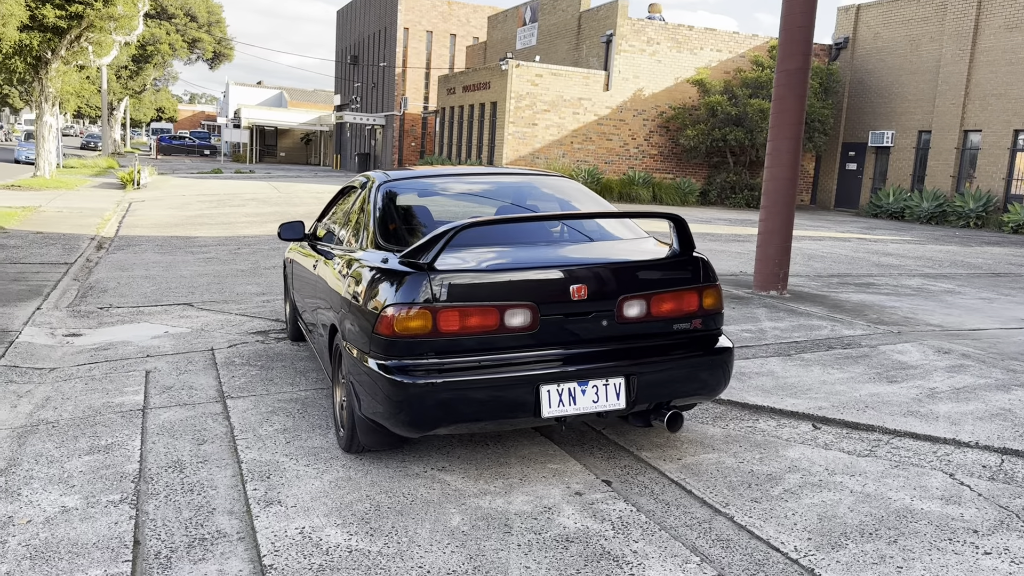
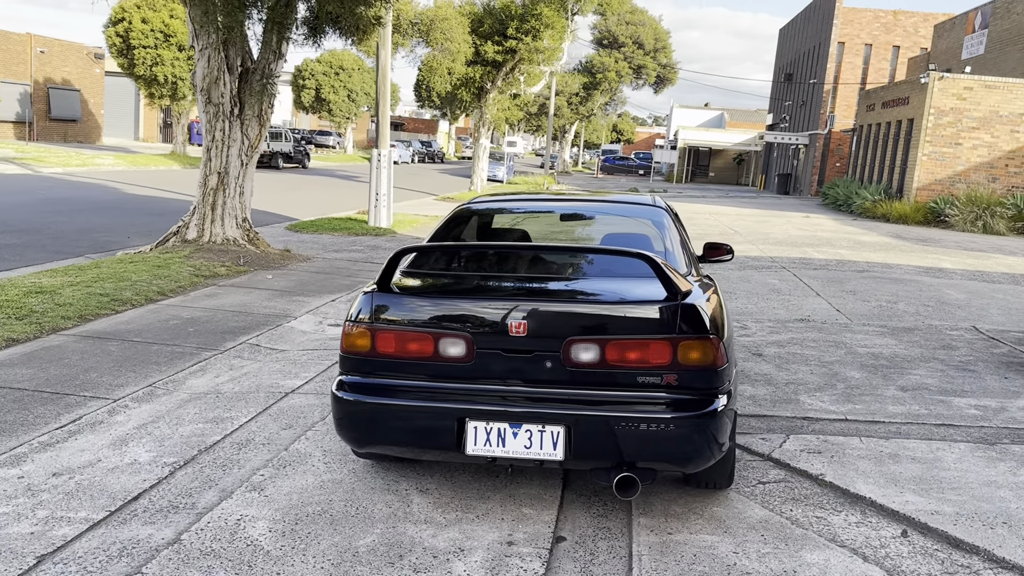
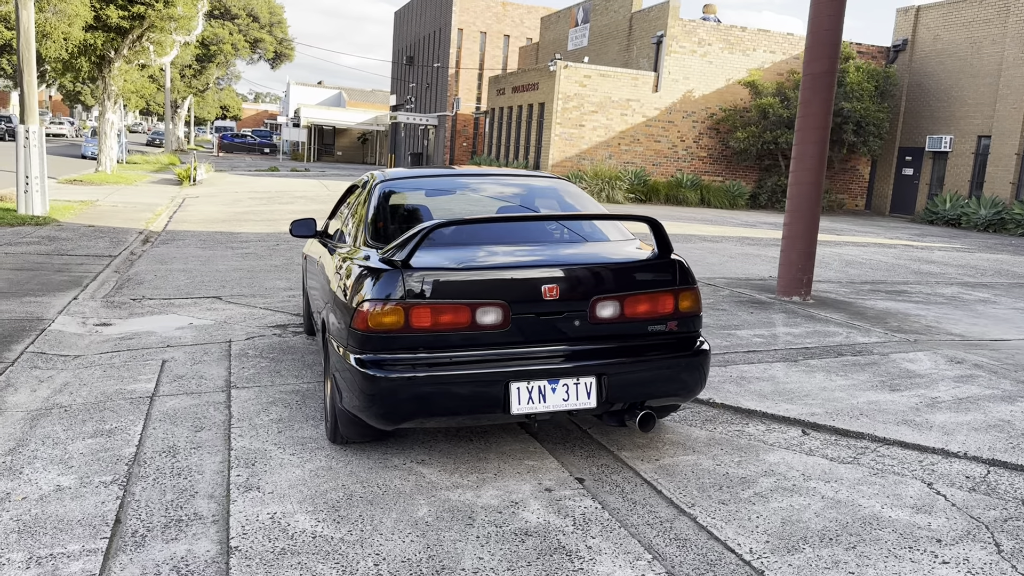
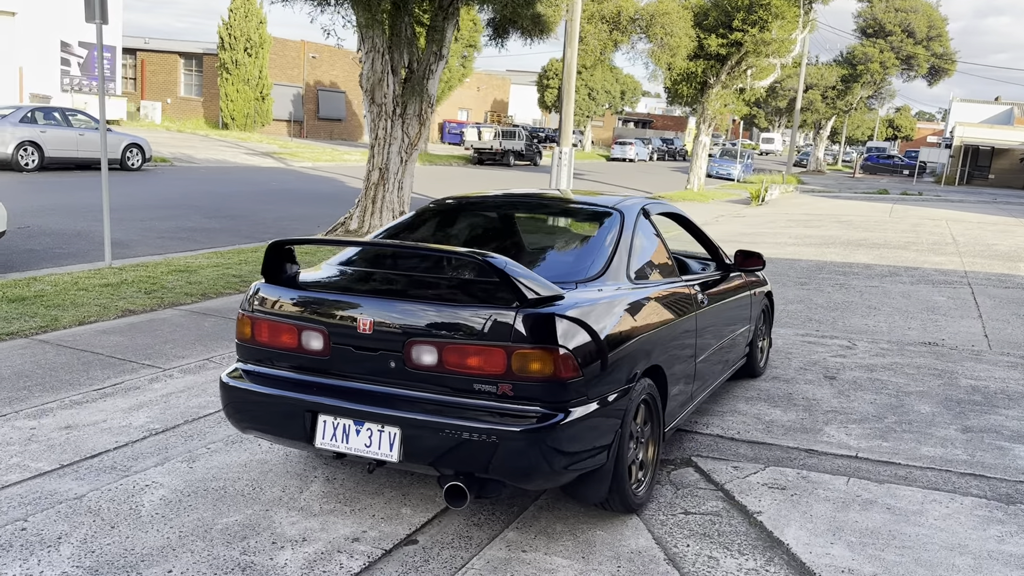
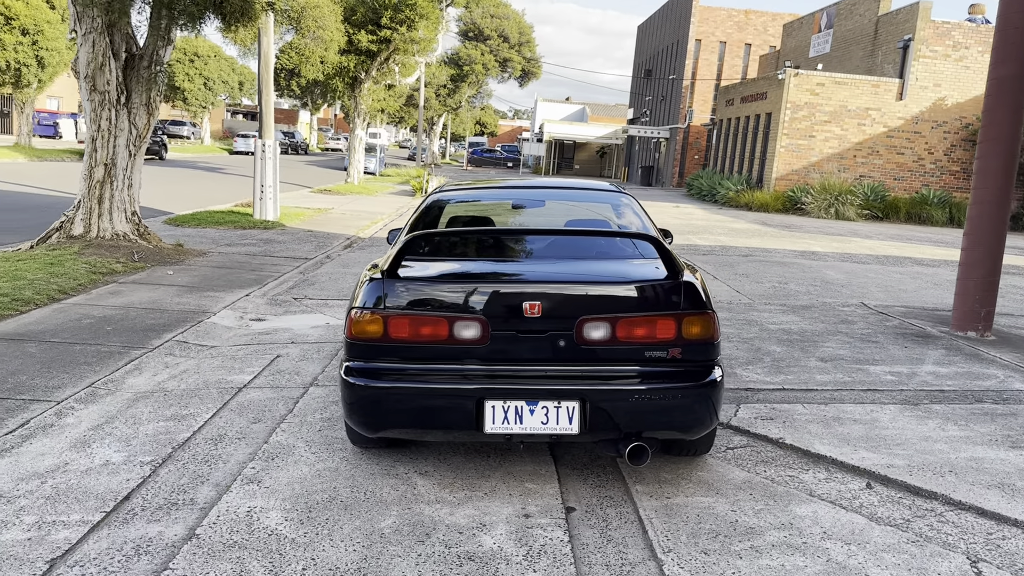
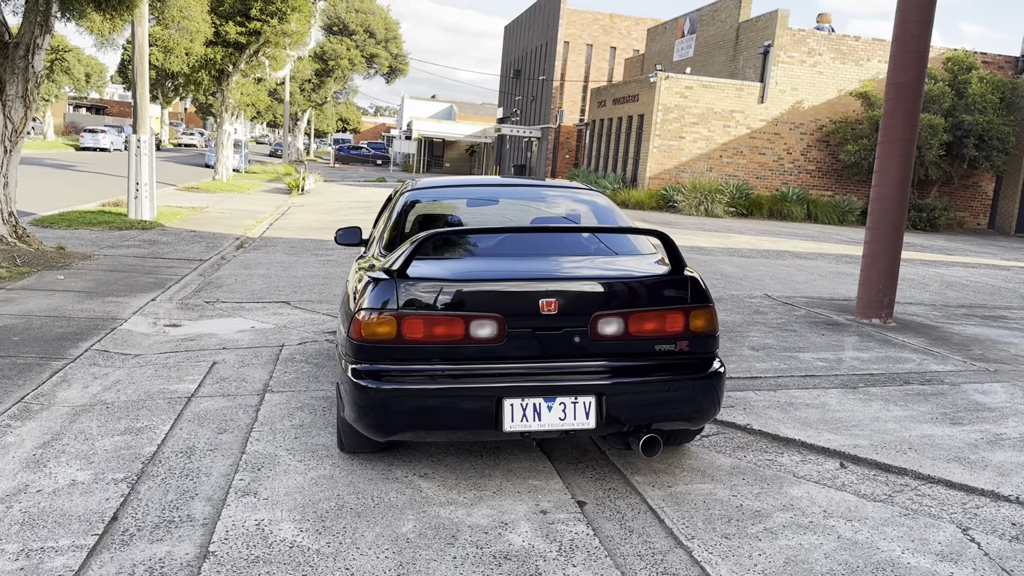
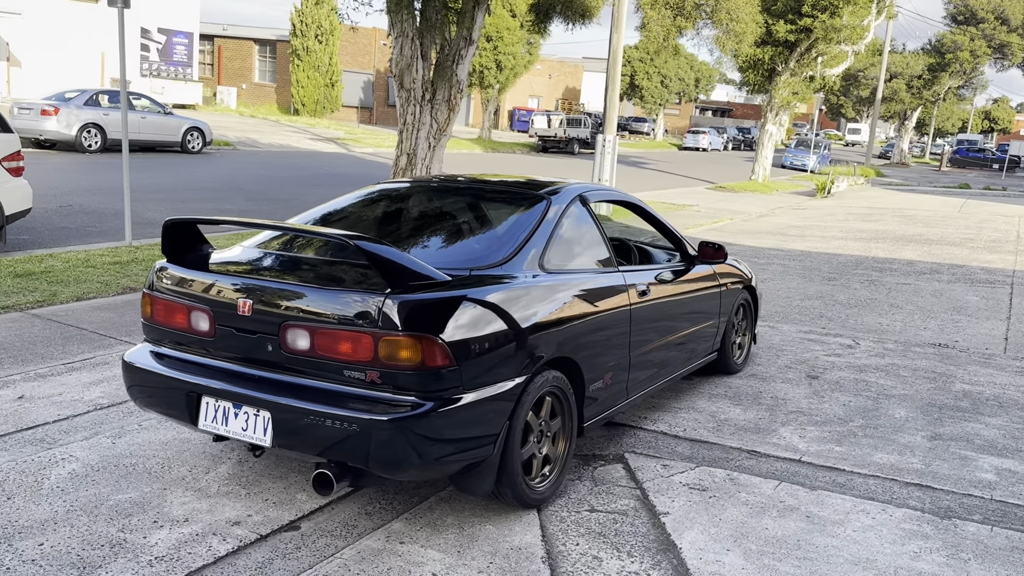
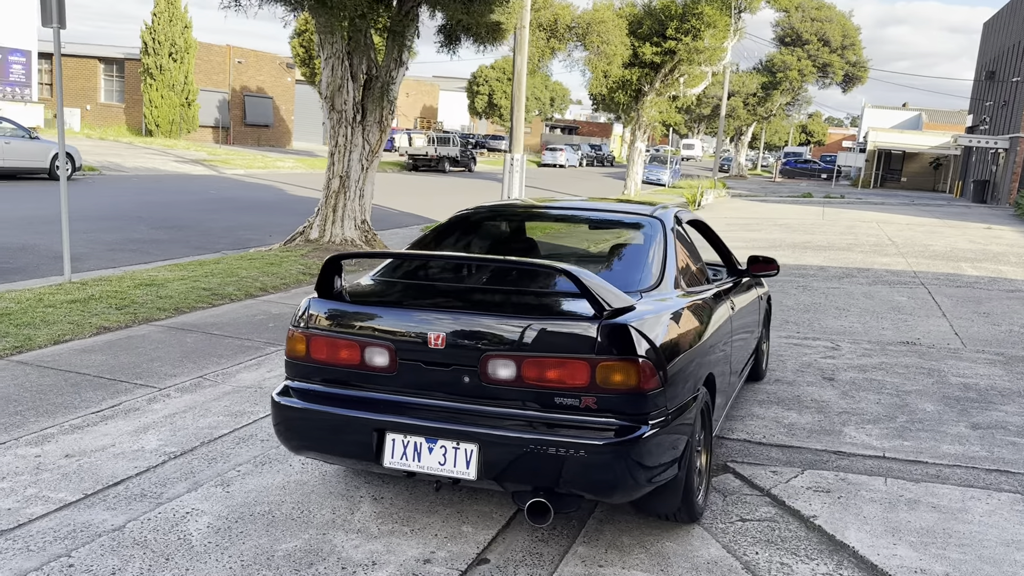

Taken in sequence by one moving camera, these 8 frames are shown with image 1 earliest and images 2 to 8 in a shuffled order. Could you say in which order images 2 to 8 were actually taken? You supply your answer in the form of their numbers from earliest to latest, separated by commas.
3, 6, 5, 2, 8, 4, 7
